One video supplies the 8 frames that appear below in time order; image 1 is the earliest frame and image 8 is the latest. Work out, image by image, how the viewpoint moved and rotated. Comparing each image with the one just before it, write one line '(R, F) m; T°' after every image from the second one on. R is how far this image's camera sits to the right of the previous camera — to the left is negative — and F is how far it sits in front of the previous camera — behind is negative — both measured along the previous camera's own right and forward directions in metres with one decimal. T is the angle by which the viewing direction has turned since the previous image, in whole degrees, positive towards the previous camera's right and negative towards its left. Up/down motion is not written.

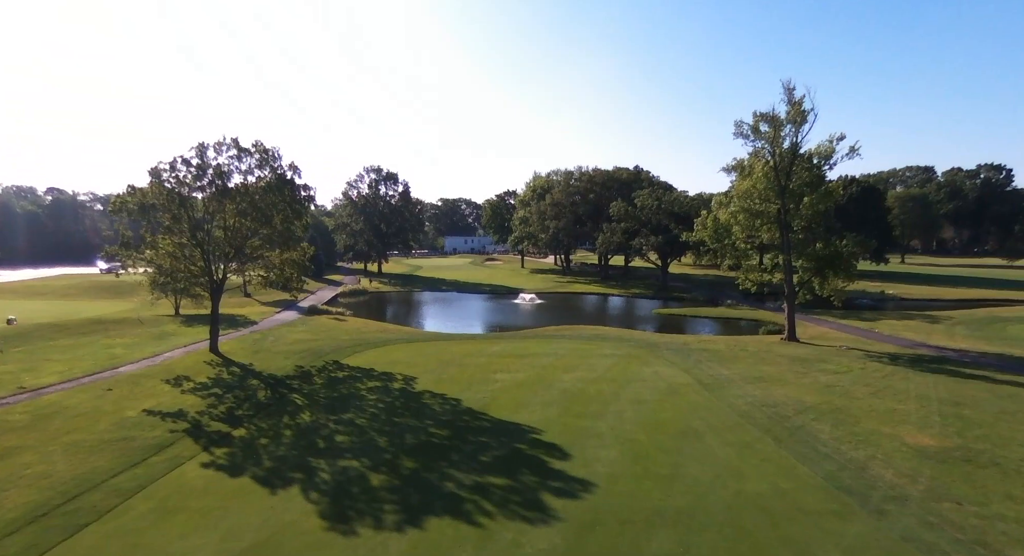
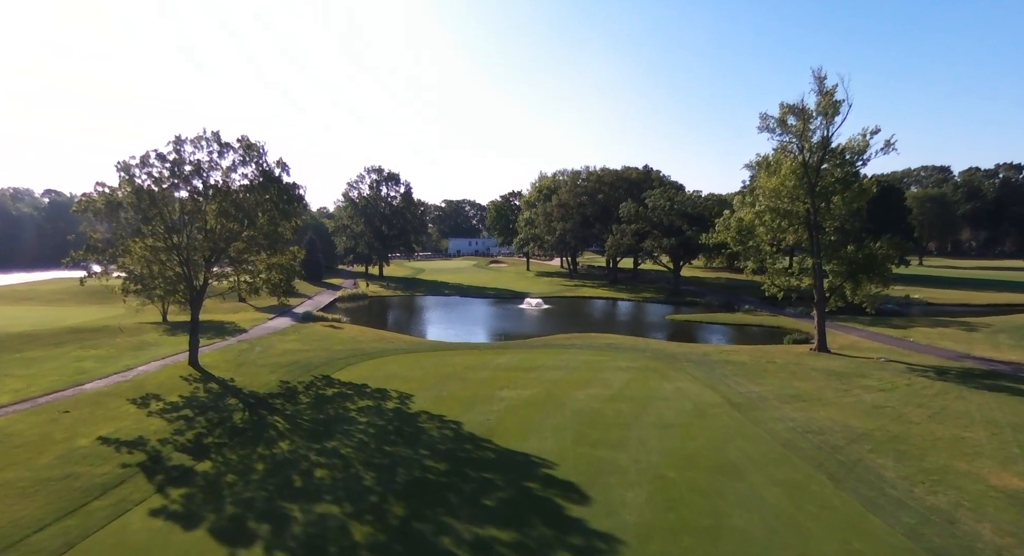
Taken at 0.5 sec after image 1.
(-0.1, +2.0) m; 0°
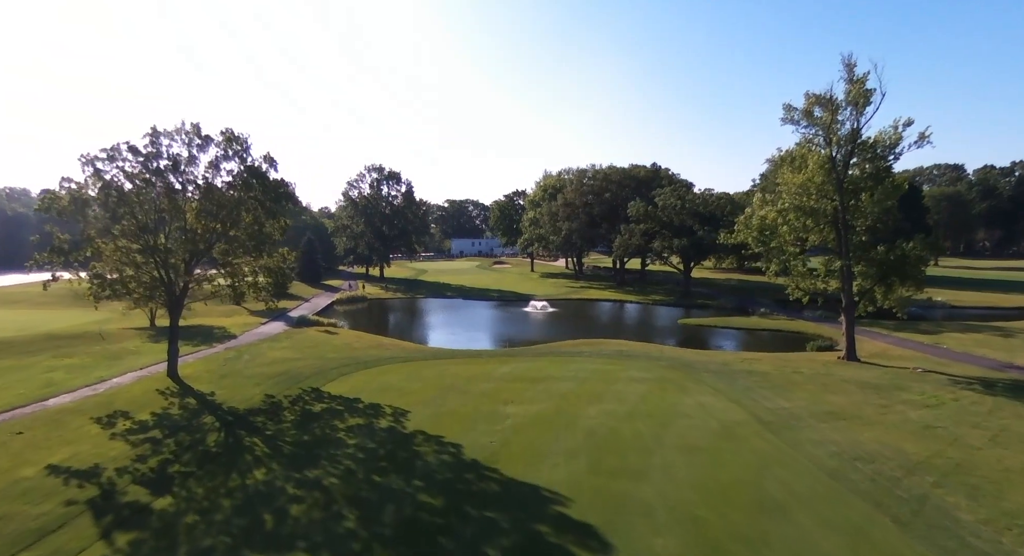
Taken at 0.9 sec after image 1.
(-0.1, +1.7) m; 0°
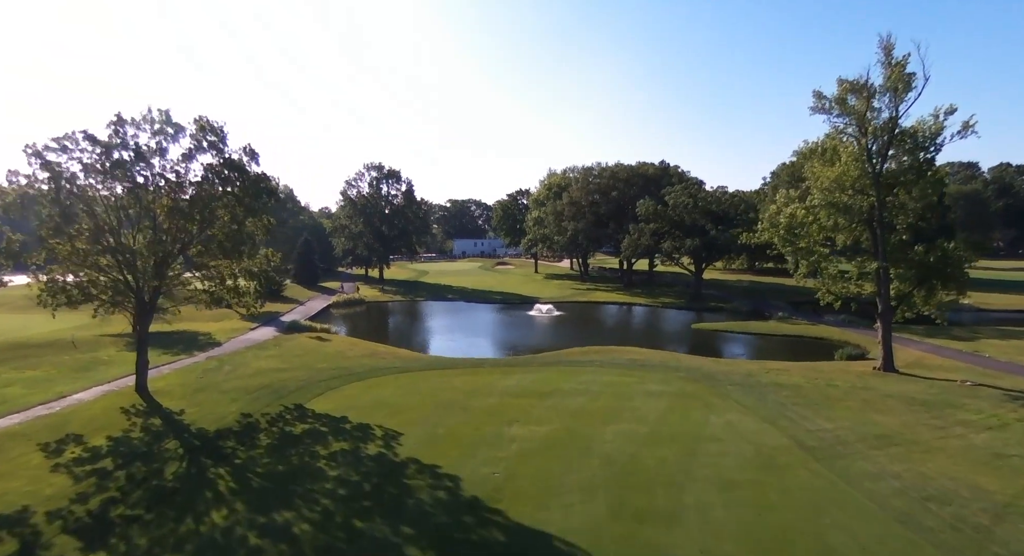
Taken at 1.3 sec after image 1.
(-0.1, +1.9) m; 0°
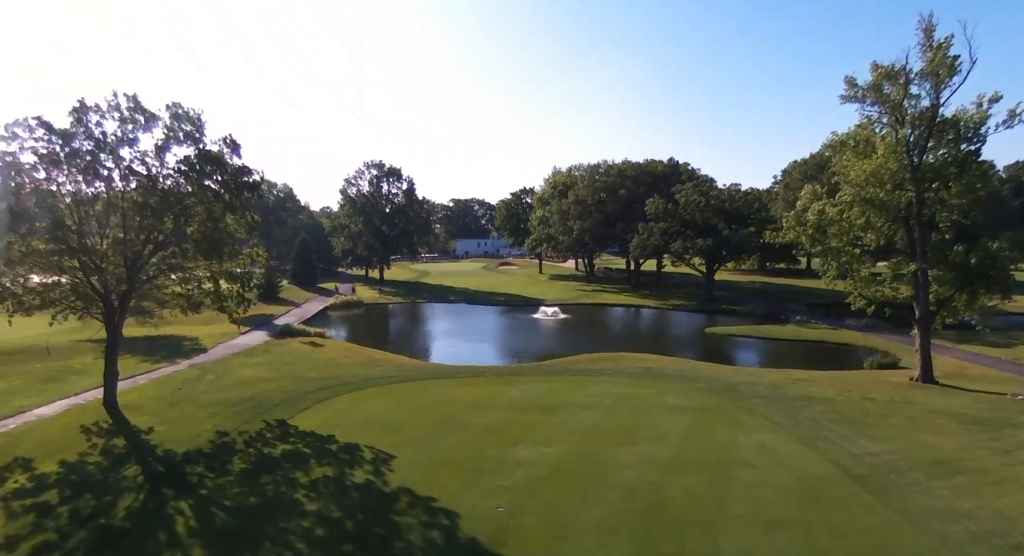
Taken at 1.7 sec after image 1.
(-0.1, +1.6) m; 0°
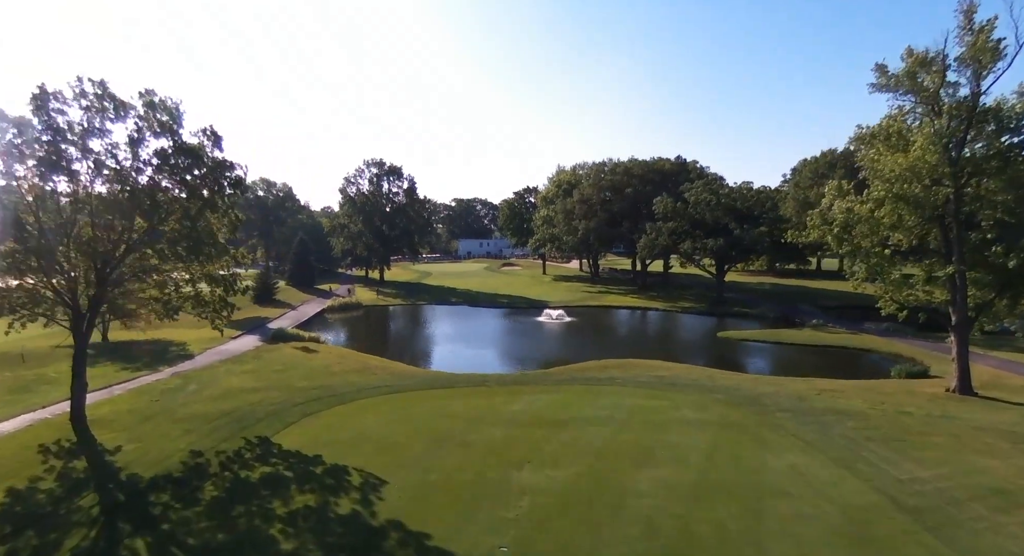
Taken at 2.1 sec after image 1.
(0.0, +1.4) m; 0°
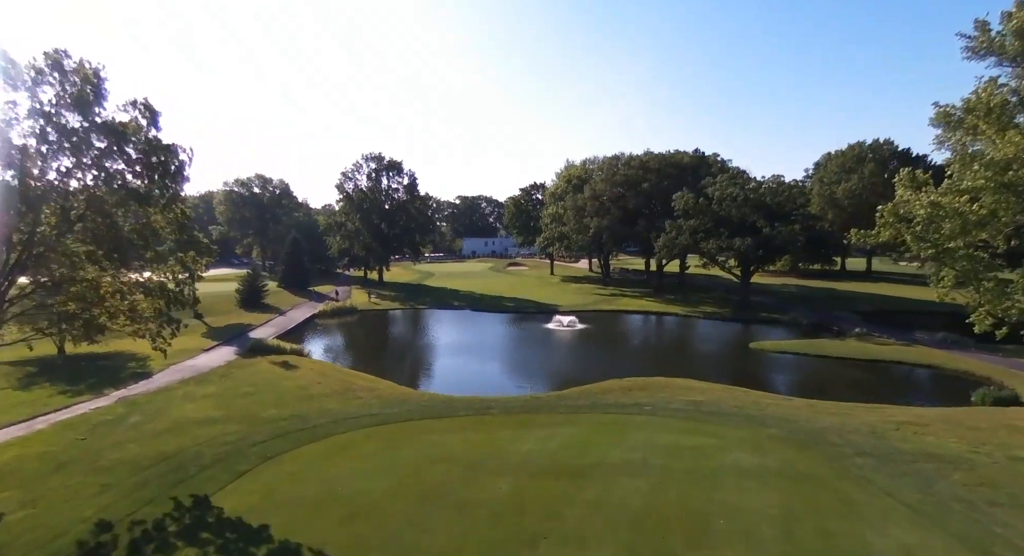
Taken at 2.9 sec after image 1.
(-0.1, +3.3) m; -1°
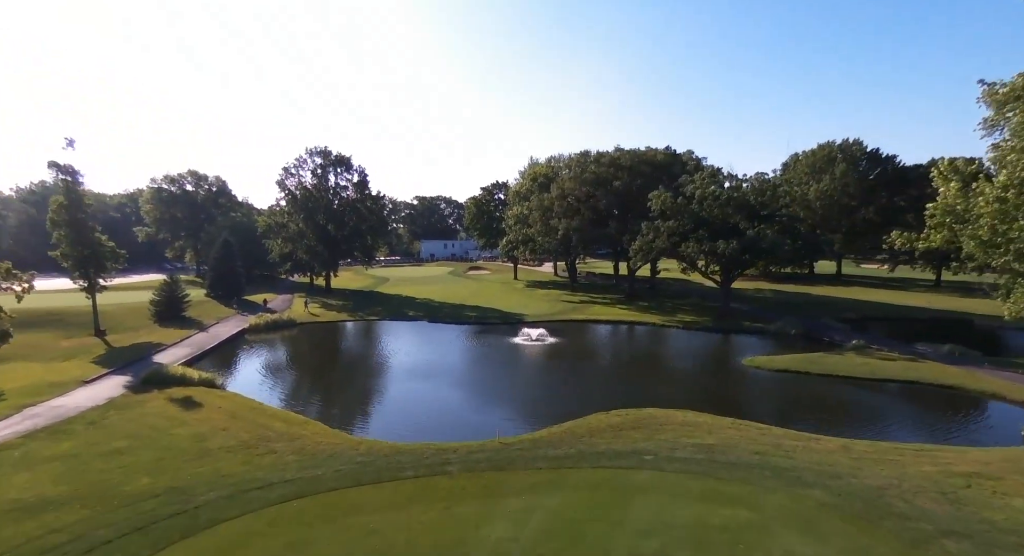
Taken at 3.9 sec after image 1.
(0.0, +4.0) m; +4°
